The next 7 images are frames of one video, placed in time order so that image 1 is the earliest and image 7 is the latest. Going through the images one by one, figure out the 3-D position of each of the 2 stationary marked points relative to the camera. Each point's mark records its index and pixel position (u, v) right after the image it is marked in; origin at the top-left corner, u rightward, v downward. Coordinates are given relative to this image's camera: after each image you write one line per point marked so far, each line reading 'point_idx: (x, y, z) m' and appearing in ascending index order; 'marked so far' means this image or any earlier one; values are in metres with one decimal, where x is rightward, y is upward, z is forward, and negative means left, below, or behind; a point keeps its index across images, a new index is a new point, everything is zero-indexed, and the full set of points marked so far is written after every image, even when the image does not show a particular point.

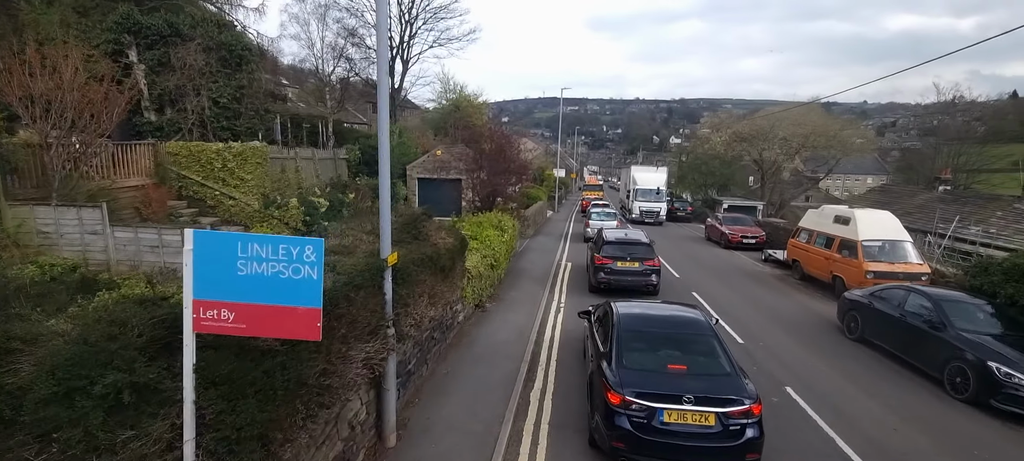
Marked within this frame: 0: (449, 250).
0: (-1.0, -0.3, +7.7) m
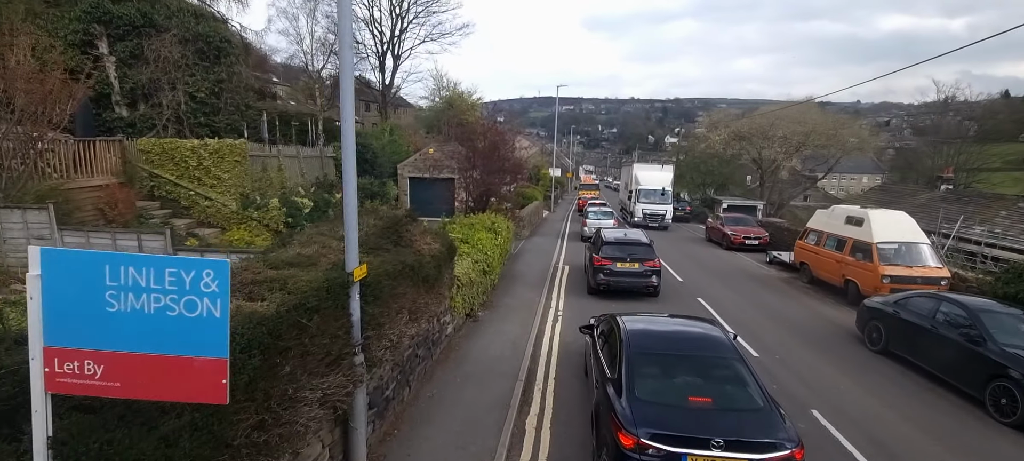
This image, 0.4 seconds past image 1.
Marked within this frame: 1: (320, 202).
0: (-1.1, -0.4, +6.9) m
1: (-6.0, +1.0, +15.9) m
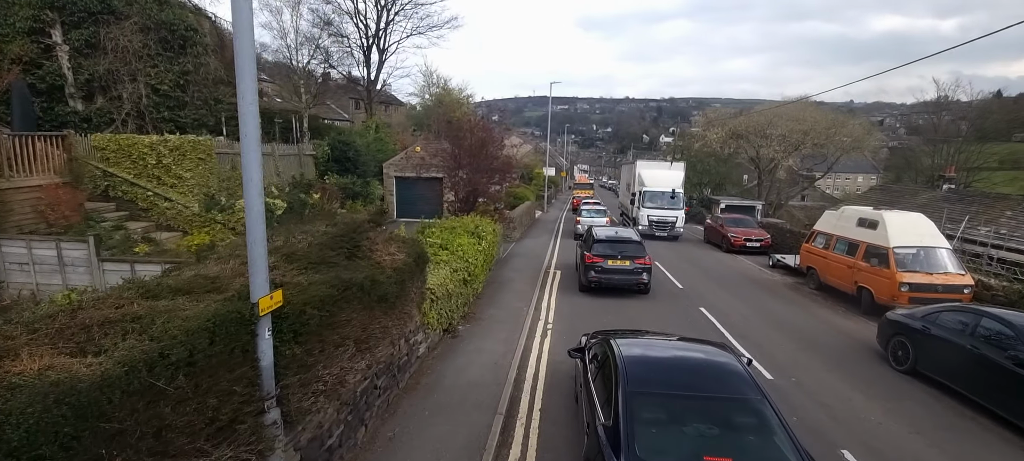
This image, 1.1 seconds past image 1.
0: (-1.4, -0.5, +5.8) m
1: (-6.3, +0.9, +14.8) m
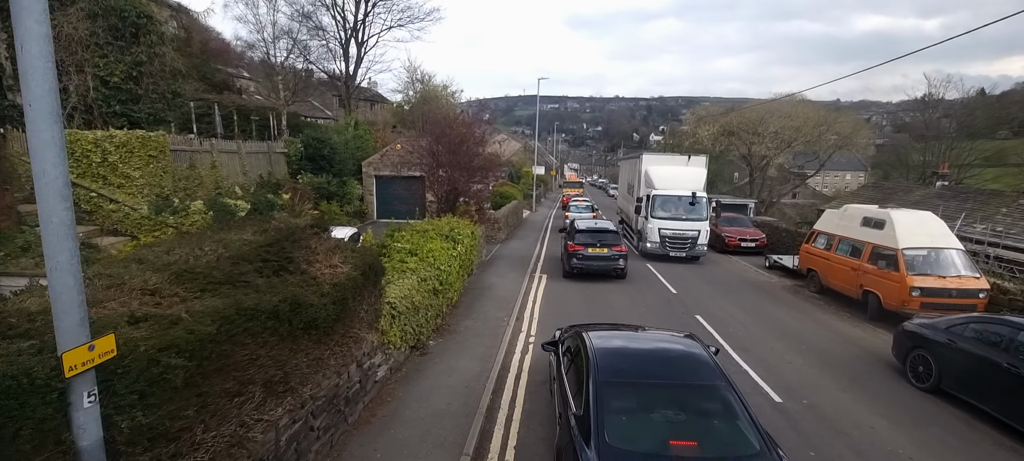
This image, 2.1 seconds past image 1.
0: (-1.7, -0.6, +4.8) m
1: (-6.8, +0.8, +13.7) m
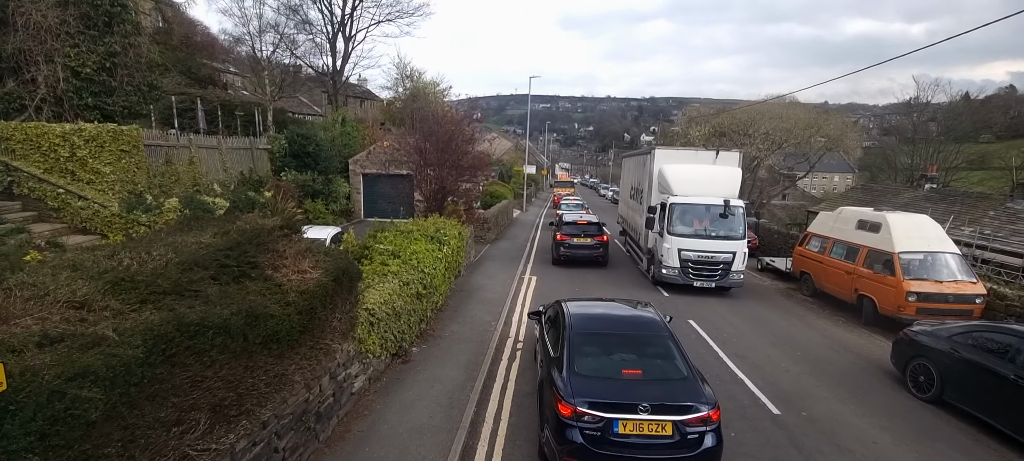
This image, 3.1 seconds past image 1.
0: (-1.8, -0.6, +4.4) m
1: (-7.1, +0.9, +13.2) m
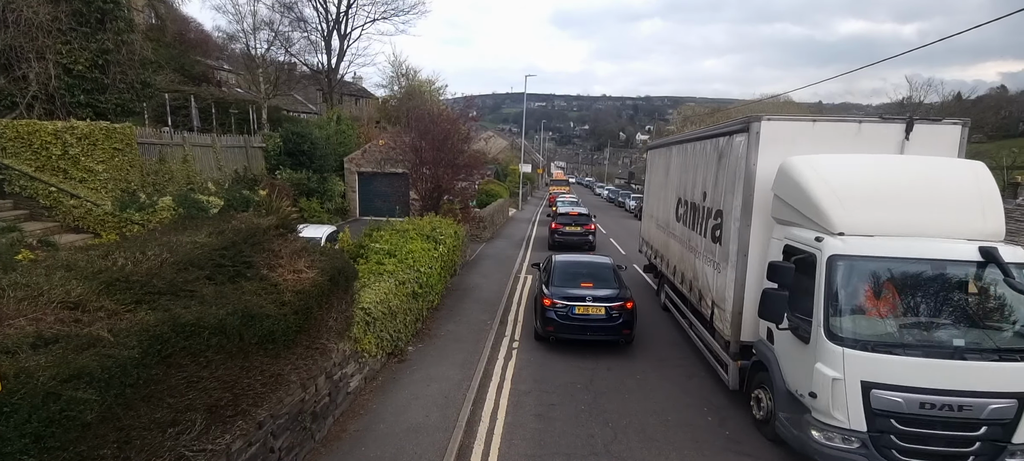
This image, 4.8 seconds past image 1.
0: (-1.9, -0.6, +4.4) m
1: (-7.2, +0.9, +13.1) m
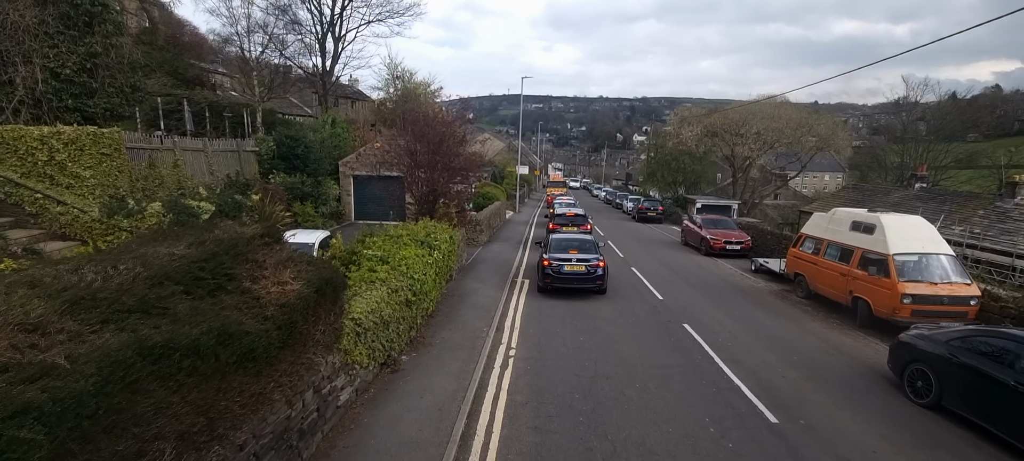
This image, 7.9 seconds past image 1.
0: (-1.9, -0.7, +4.2) m
1: (-7.3, +0.7, +12.9) m
